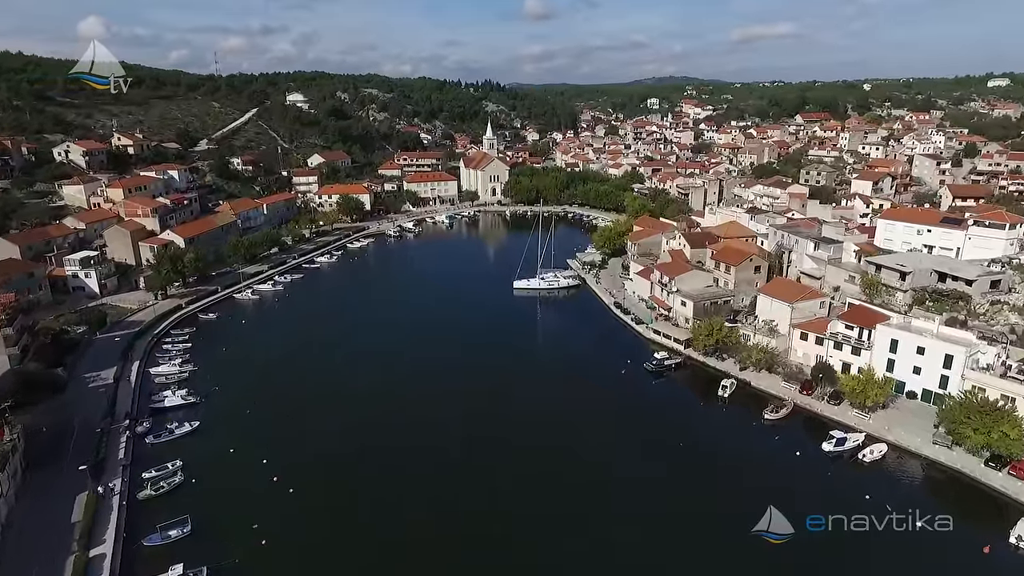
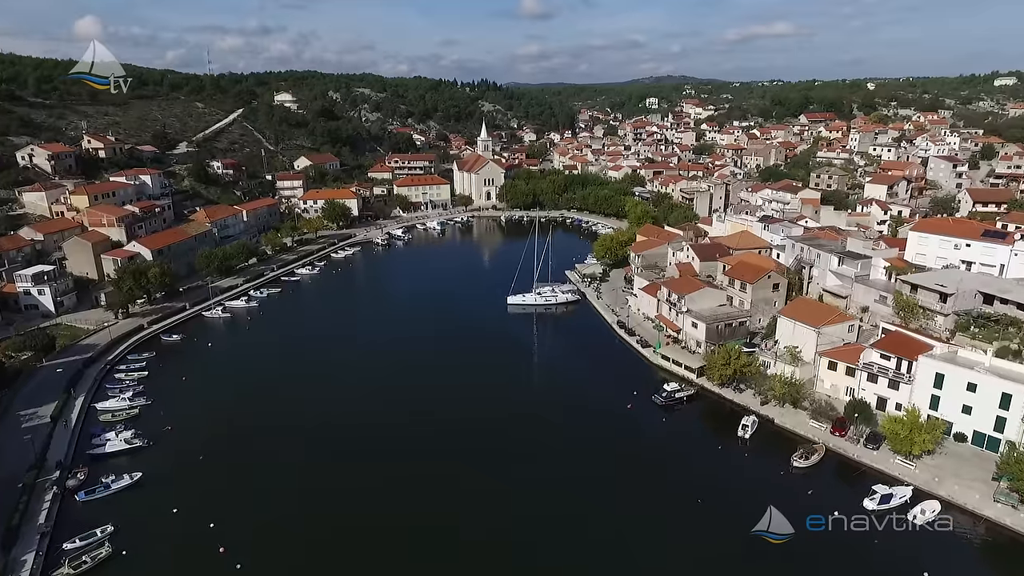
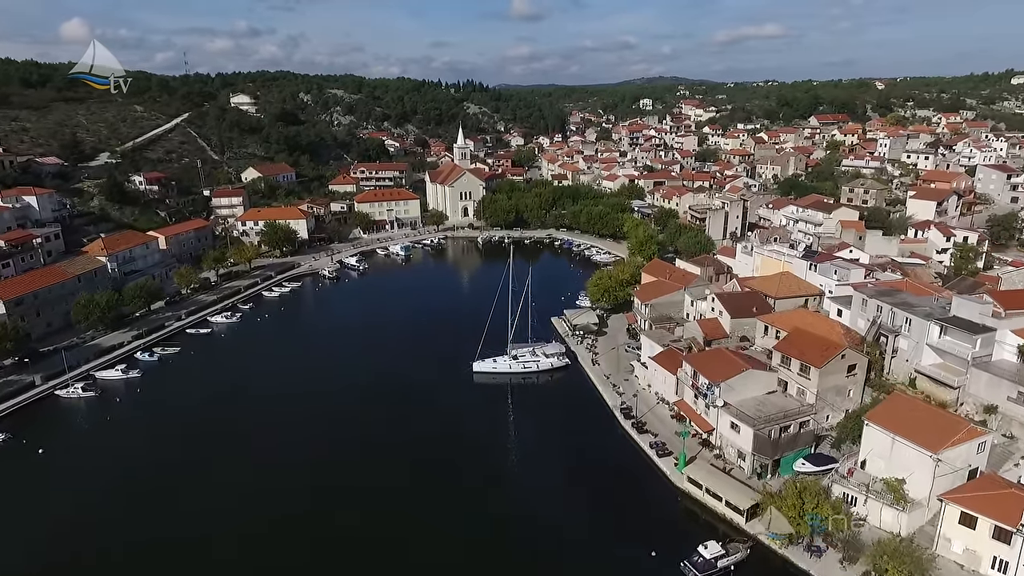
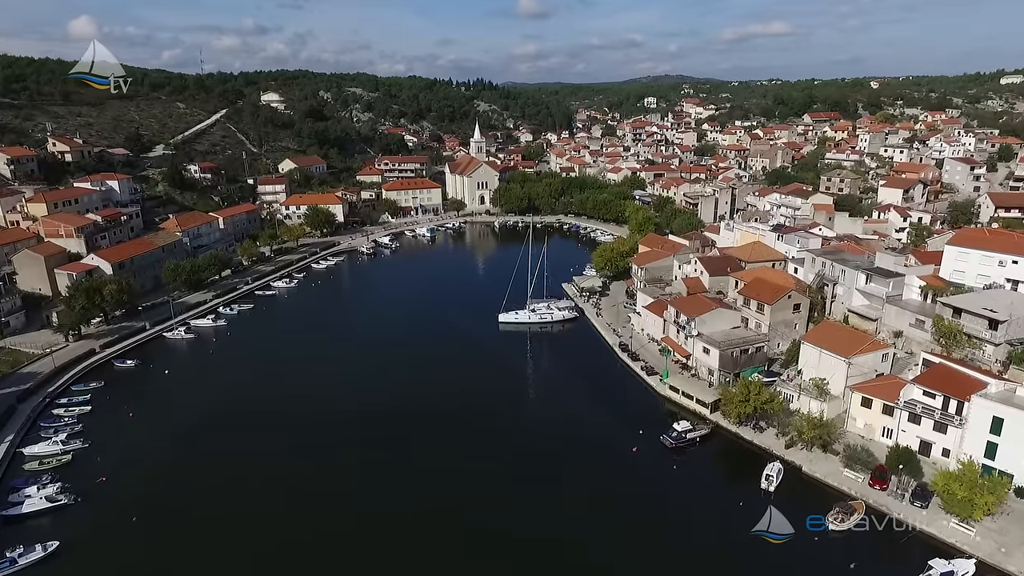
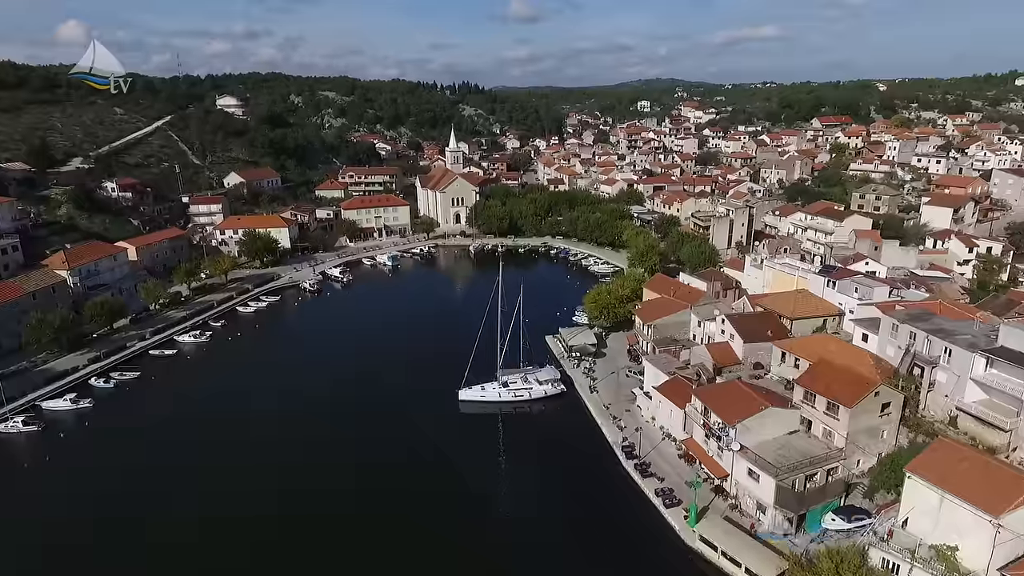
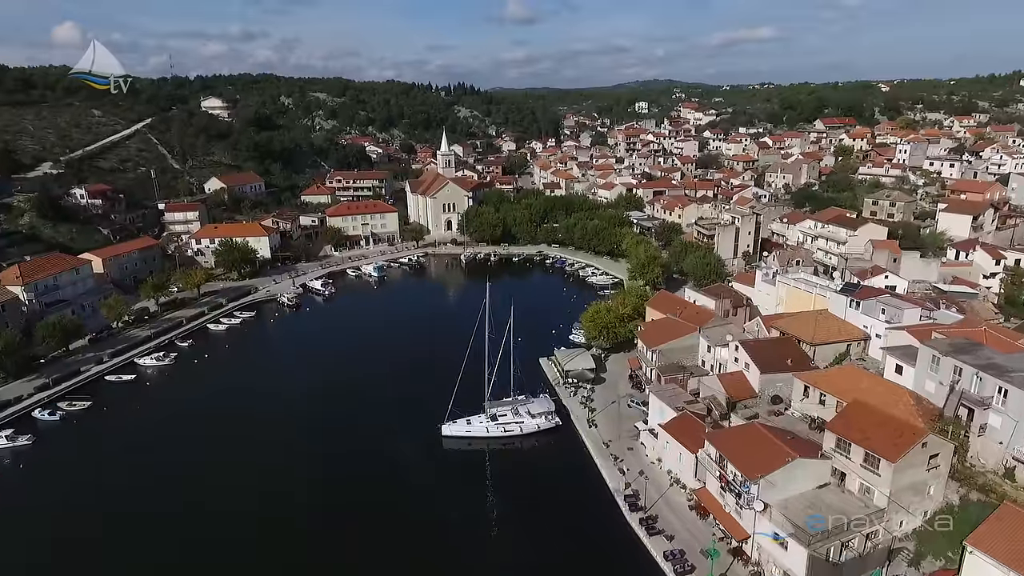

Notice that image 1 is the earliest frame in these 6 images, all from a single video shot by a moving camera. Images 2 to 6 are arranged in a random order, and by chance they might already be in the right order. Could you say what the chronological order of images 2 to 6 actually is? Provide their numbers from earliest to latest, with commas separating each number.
2, 4, 3, 5, 6
